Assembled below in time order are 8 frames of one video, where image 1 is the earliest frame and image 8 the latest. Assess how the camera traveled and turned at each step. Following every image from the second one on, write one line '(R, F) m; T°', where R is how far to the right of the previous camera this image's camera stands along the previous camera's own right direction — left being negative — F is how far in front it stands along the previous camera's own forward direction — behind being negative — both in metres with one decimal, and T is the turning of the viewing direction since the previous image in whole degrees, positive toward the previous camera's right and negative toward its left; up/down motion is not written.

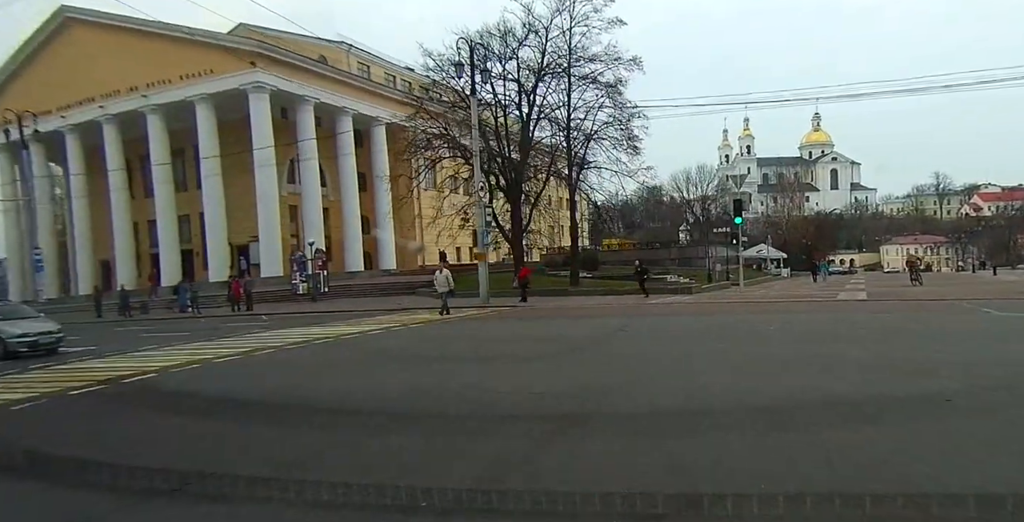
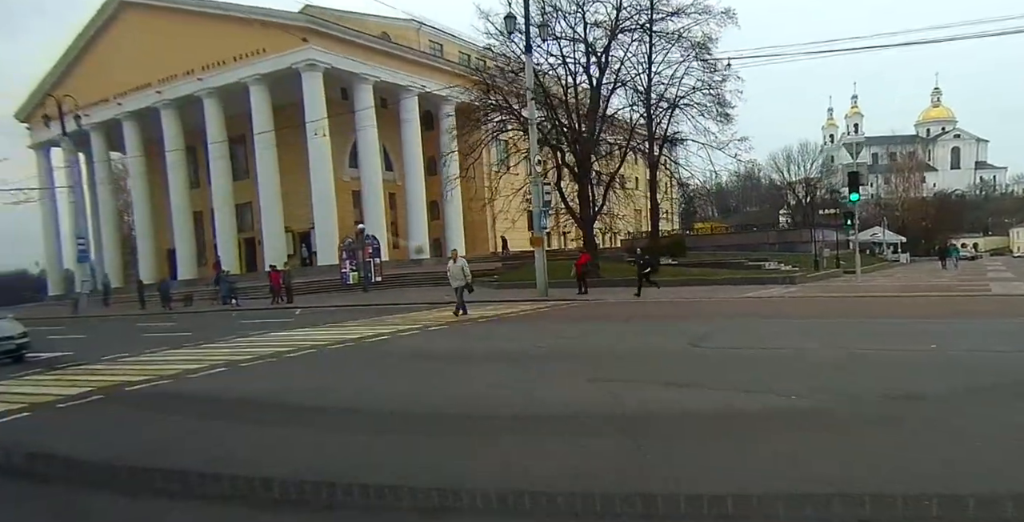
(+0.9, +4.1) m; -7°
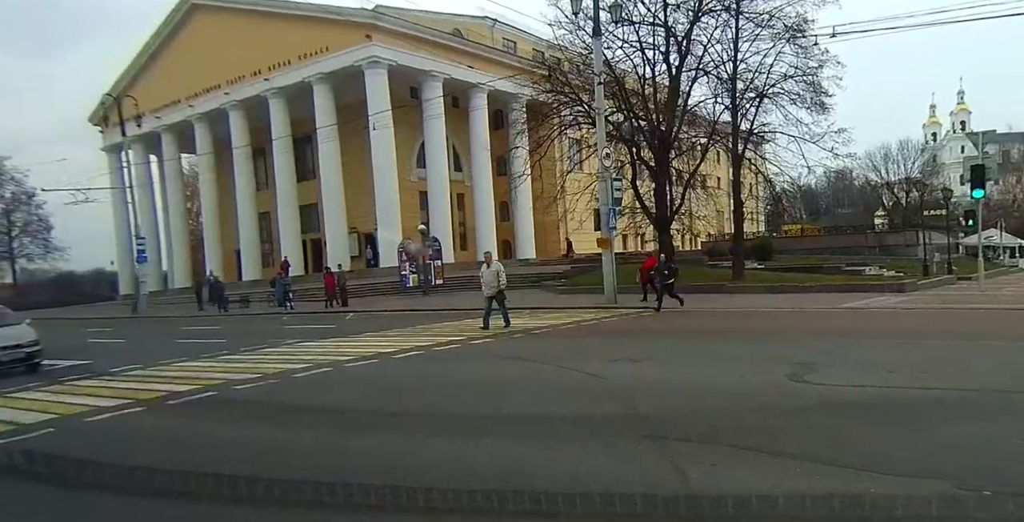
(+0.4, +2.2) m; -6°
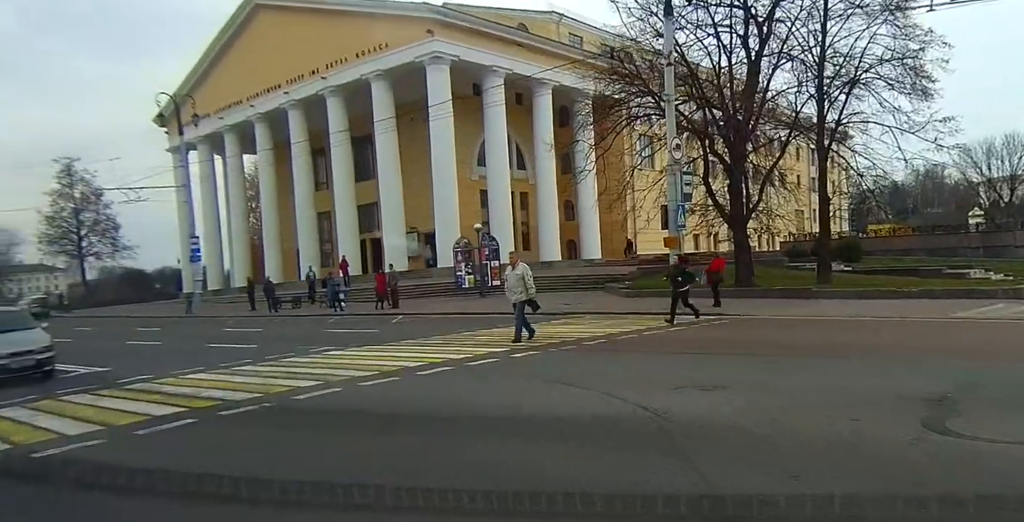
(+0.3, +1.8) m; -6°
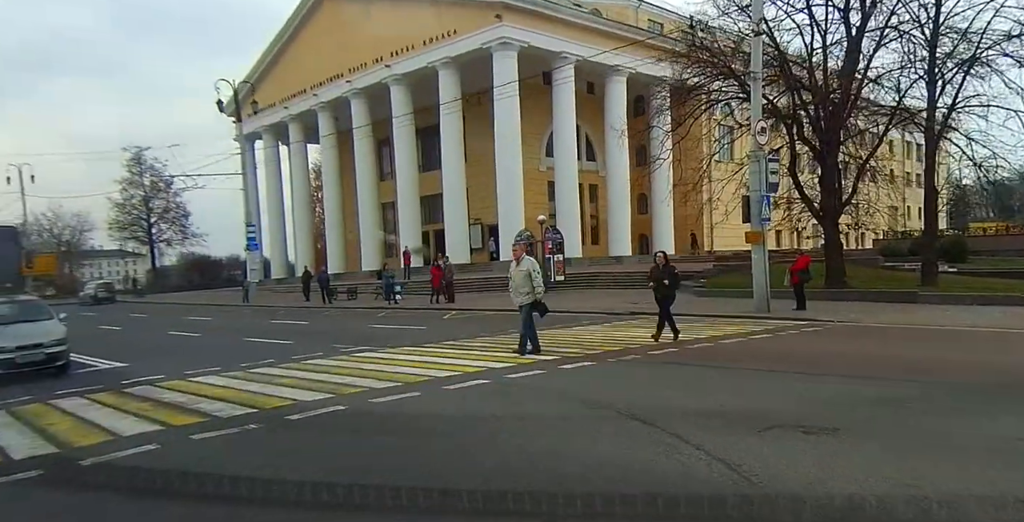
(+0.3, +1.7) m; -6°
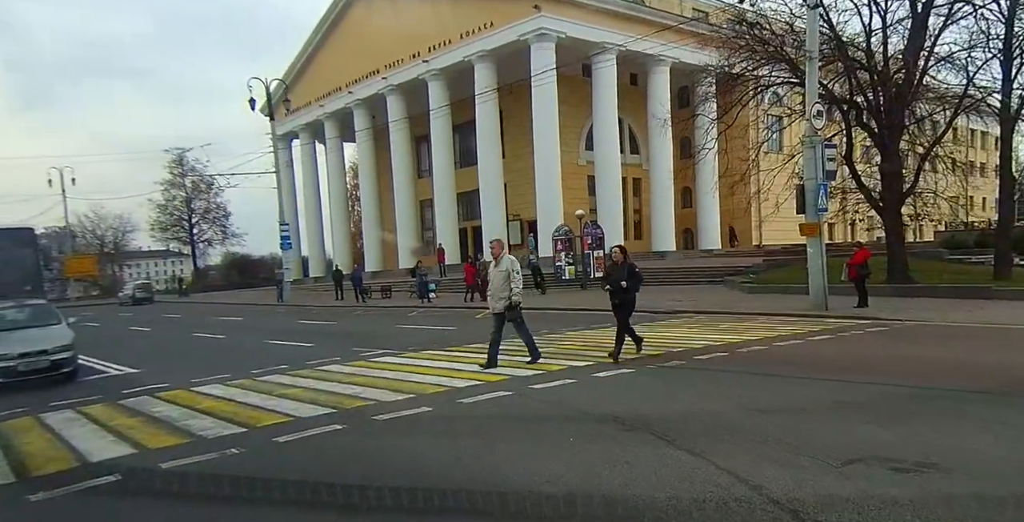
(+0.2, +1.0) m; -3°
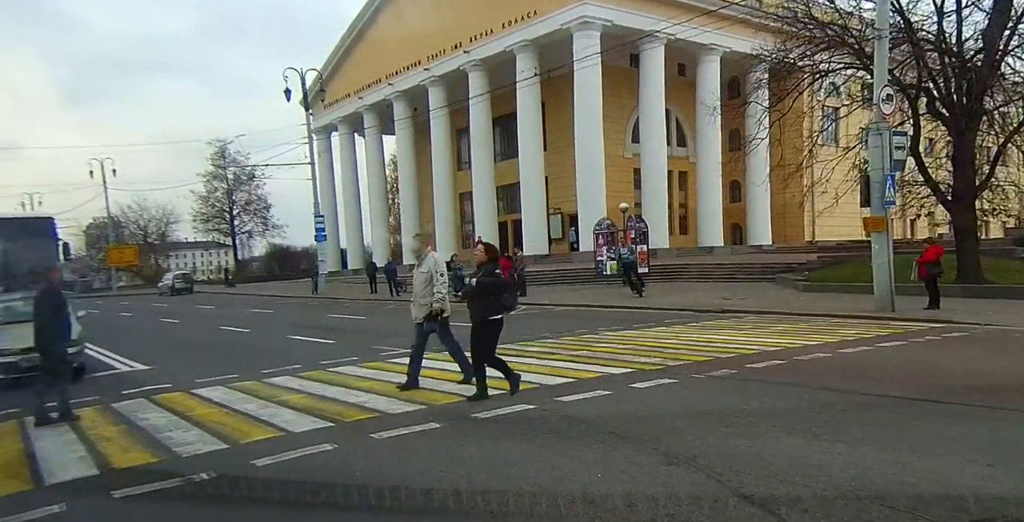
(+0.2, +1.0) m; -3°
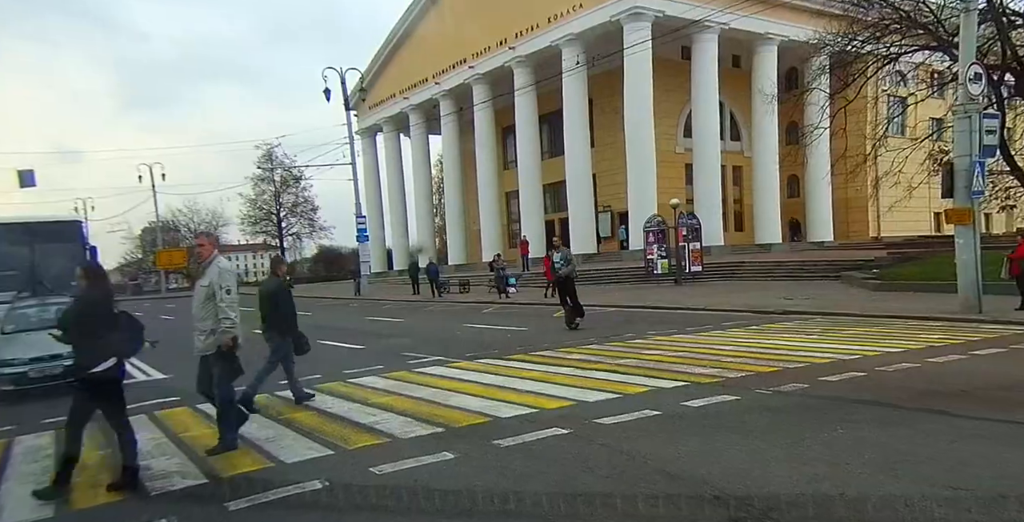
(+0.2, +1.0) m; -4°
